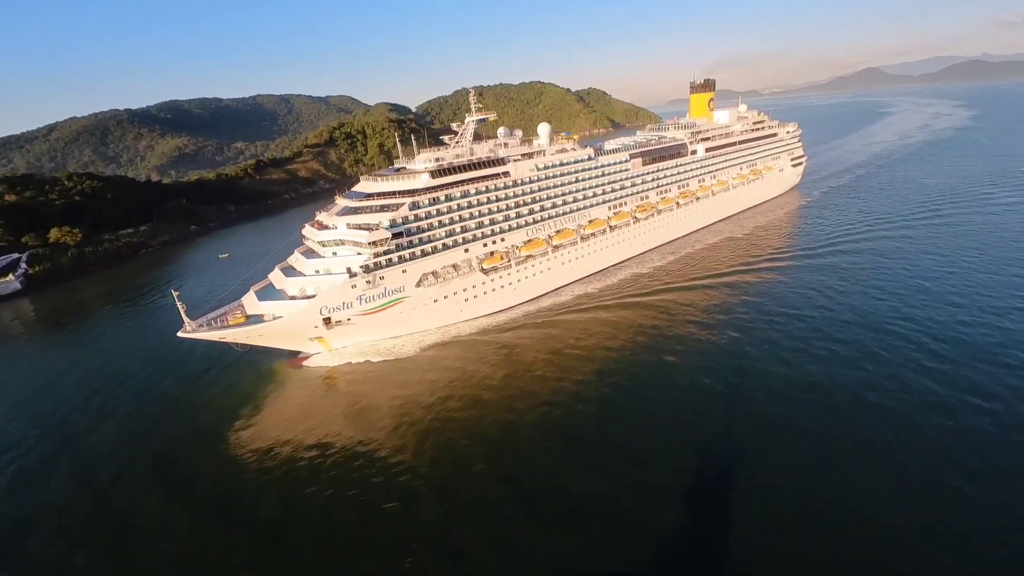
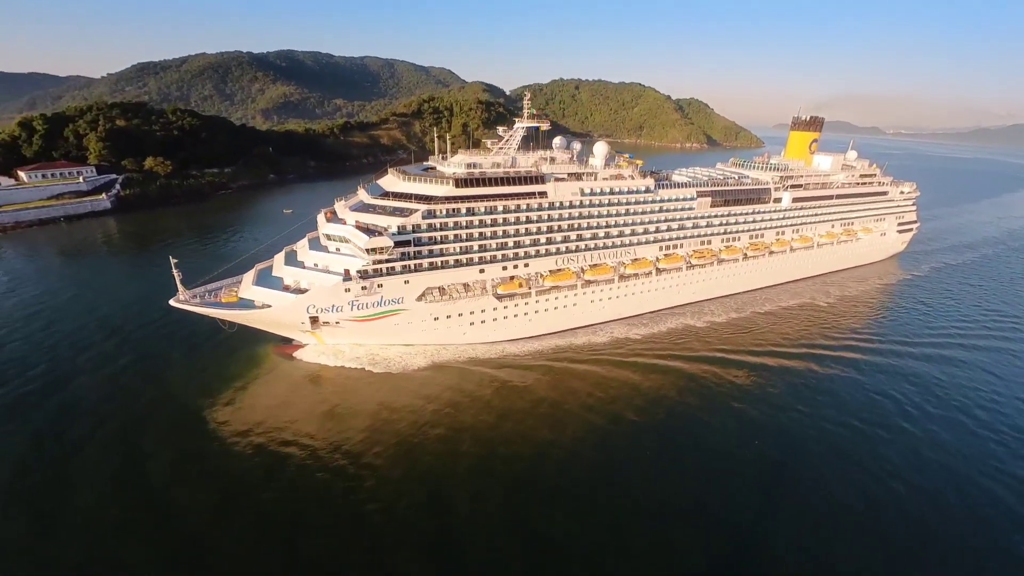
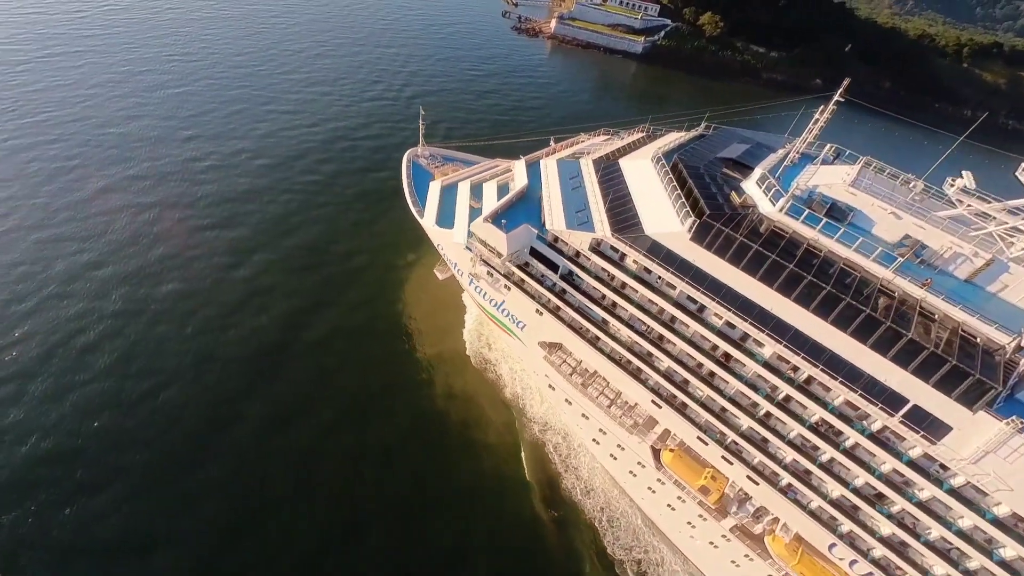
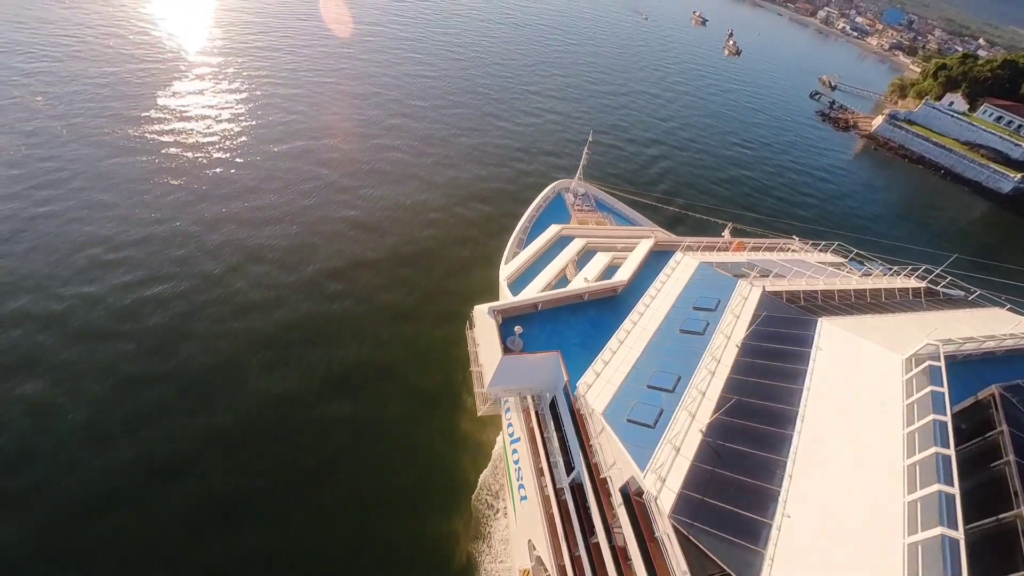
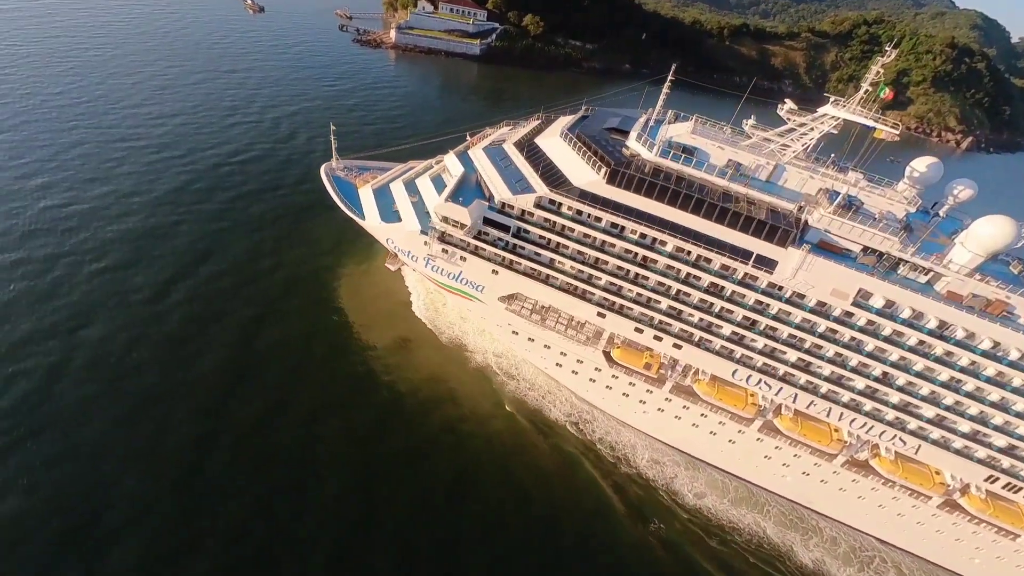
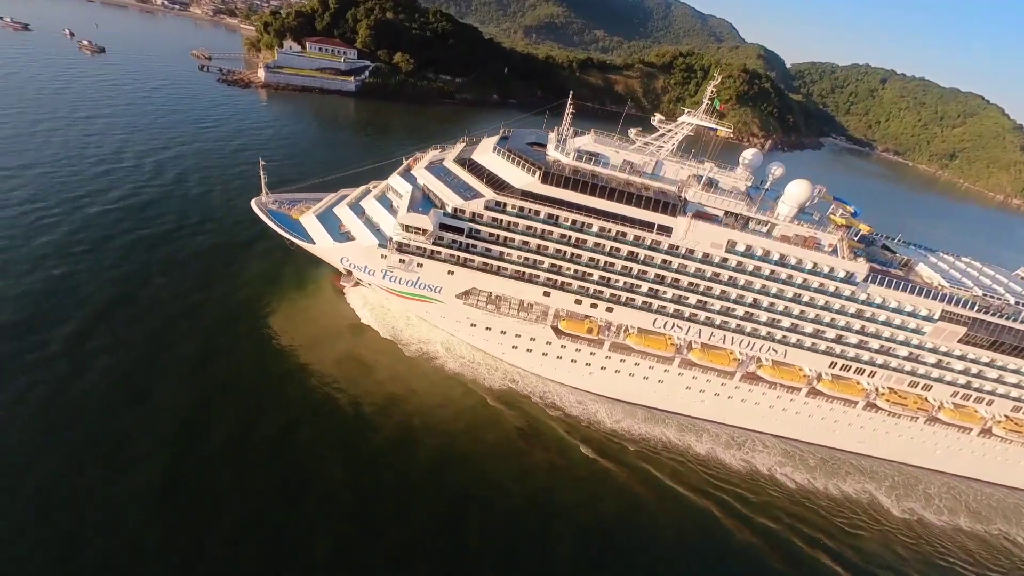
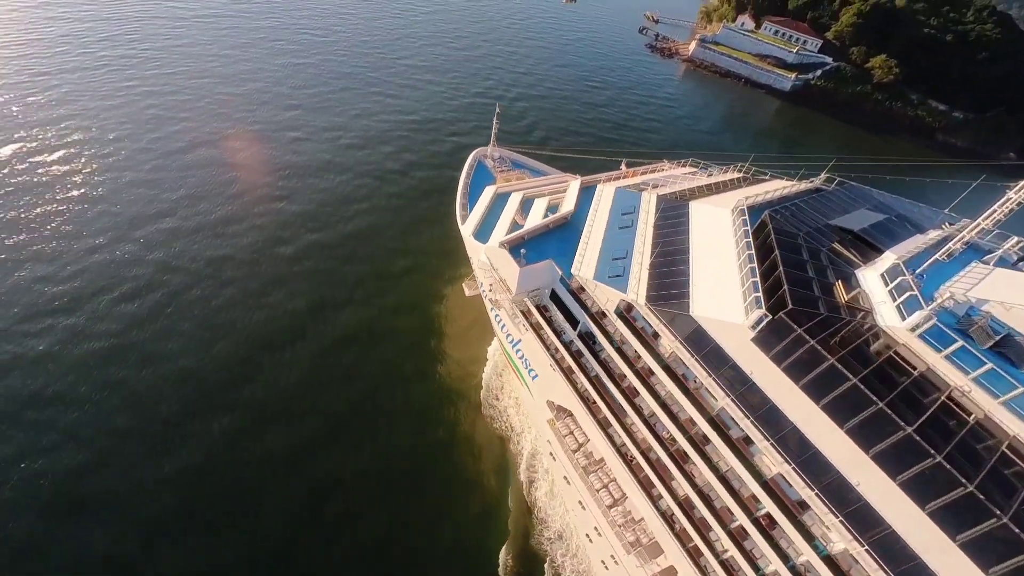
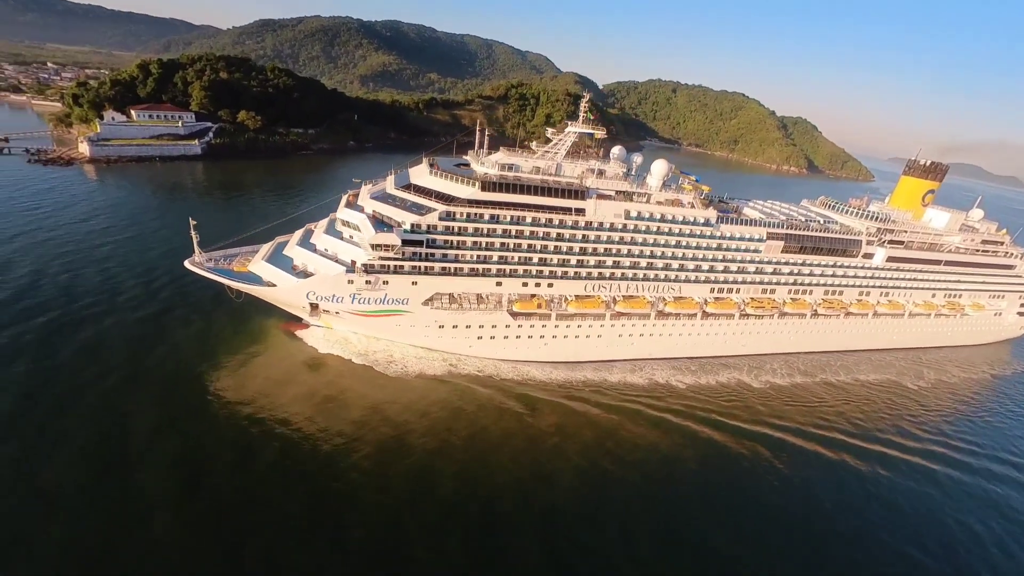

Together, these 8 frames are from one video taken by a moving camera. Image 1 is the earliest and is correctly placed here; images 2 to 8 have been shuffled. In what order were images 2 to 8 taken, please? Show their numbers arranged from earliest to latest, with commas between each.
2, 8, 6, 5, 3, 7, 4
